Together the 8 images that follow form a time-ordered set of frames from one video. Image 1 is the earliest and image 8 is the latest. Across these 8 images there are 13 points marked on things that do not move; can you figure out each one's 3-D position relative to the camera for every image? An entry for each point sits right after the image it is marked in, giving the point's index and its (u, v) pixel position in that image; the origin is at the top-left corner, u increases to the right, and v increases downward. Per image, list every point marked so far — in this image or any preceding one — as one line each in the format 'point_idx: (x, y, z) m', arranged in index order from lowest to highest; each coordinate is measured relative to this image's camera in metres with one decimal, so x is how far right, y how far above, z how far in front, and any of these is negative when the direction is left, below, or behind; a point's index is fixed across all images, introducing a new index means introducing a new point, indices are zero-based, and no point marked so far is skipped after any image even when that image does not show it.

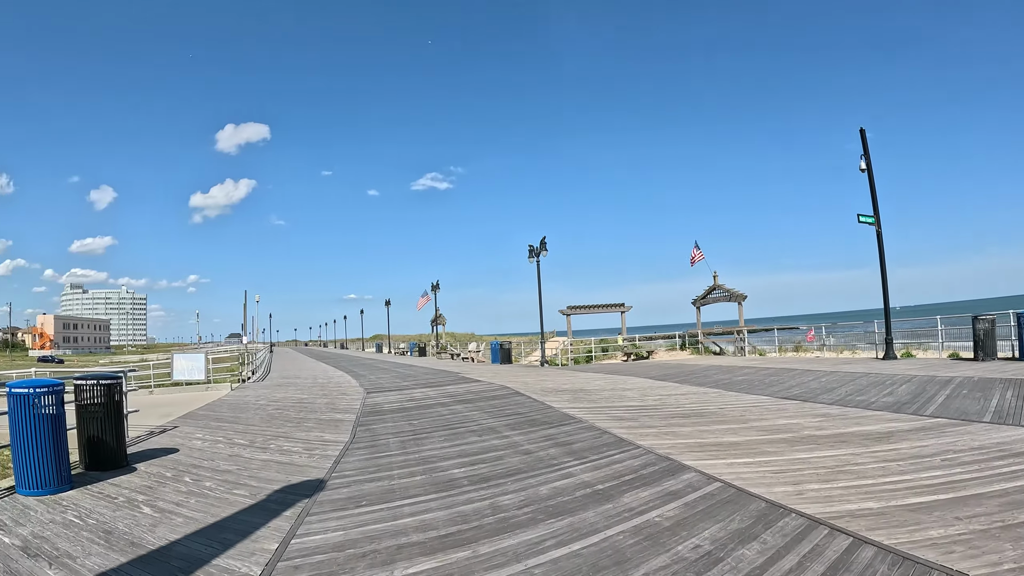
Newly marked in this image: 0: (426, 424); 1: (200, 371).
0: (-1.3, -2.5, +10.0) m
1: (-9.0, -2.6, +16.2) m
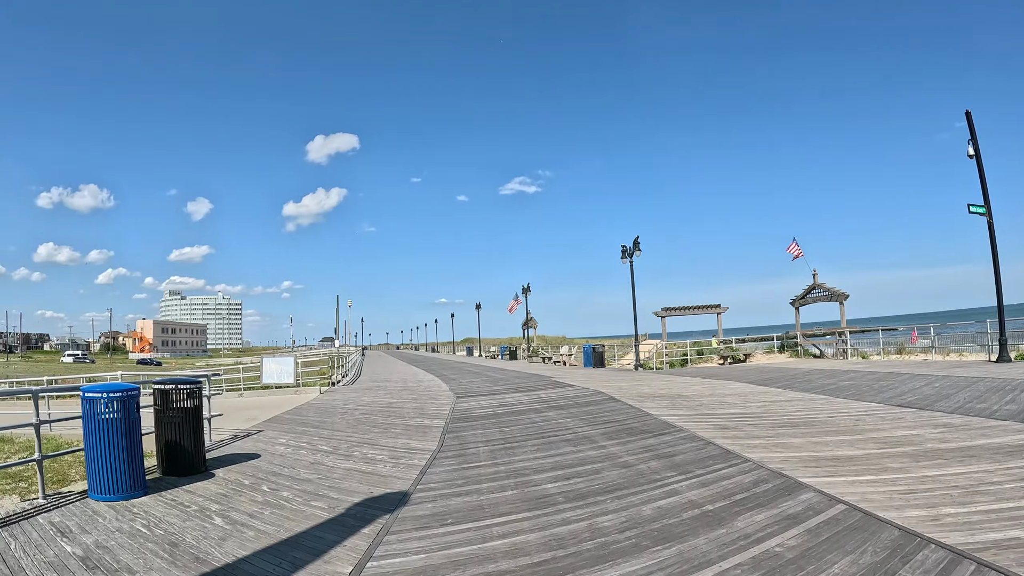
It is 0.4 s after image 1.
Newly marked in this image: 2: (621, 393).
0: (+0.2, -2.5, +9.3) m
1: (-6.5, -2.7, +16.6) m
2: (+3.7, -3.4, +17.5) m
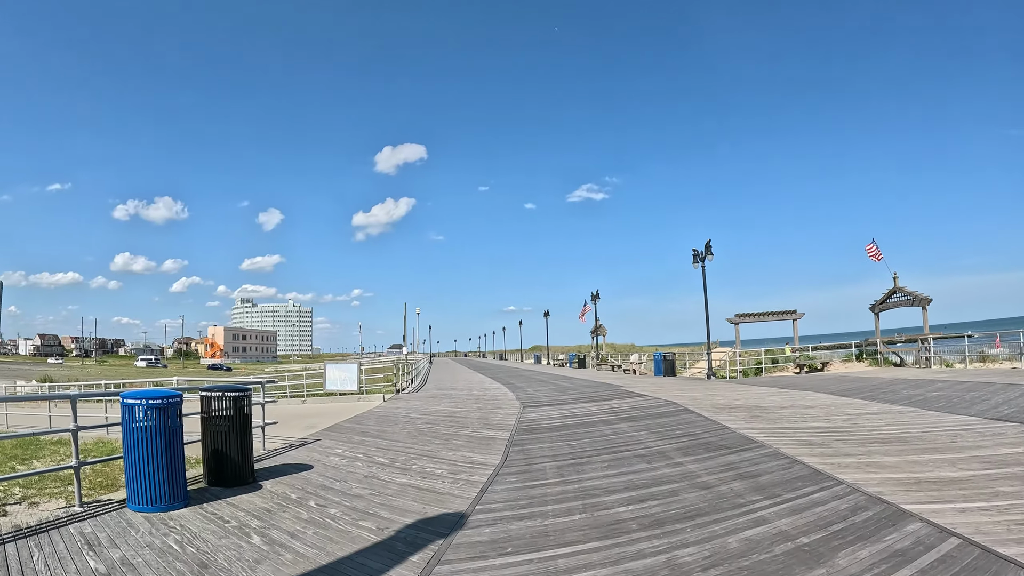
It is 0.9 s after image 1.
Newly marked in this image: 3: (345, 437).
0: (+1.1, -2.5, +8.6) m
1: (-4.8, -2.9, +16.5) m
2: (+5.5, -3.5, +16.4) m
3: (-3.0, -2.6, +9.8) m
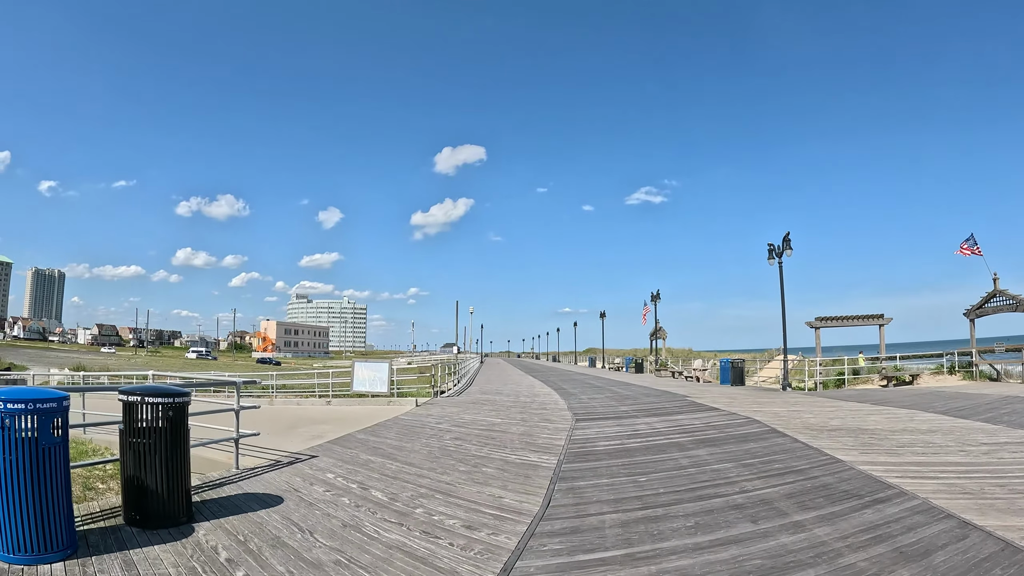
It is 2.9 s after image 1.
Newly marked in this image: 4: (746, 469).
0: (+1.6, -2.3, +6.3) m
1: (-3.5, -2.6, +14.7) m
2: (+6.7, -3.4, +13.6) m
3: (-2.4, -2.3, +7.9) m
4: (+3.3, -2.6, +7.7) m
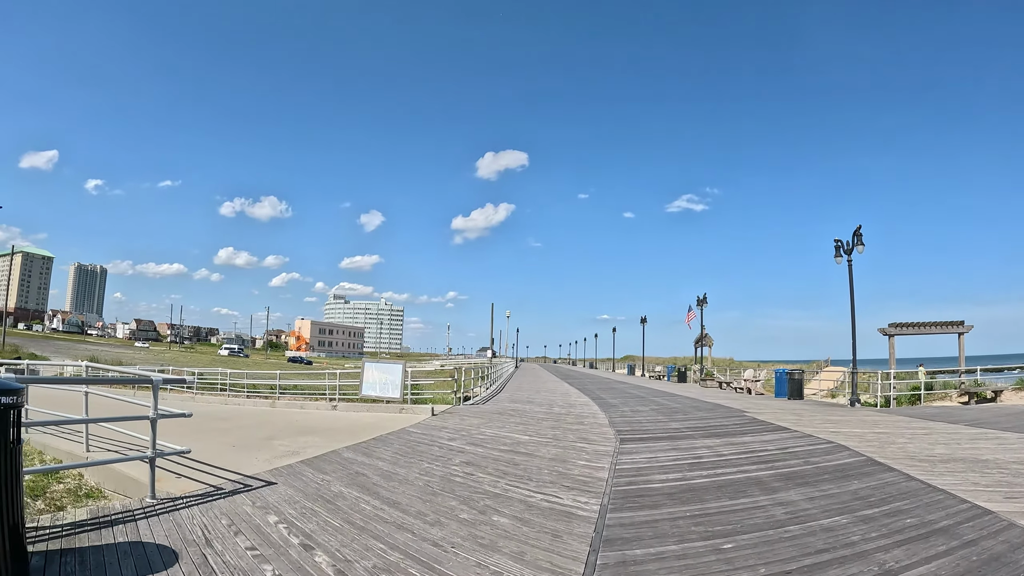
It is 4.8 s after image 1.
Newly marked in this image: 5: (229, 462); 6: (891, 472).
0: (+1.8, -2.0, +4.1) m
1: (-2.8, -2.4, +12.9) m
2: (+7.3, -3.3, +11.0) m
3: (-2.1, -2.1, +6.0) m
4: (+3.5, -2.4, +5.4) m
5: (-3.6, -2.1, +6.9) m
6: (+6.0, -2.9, +8.7) m
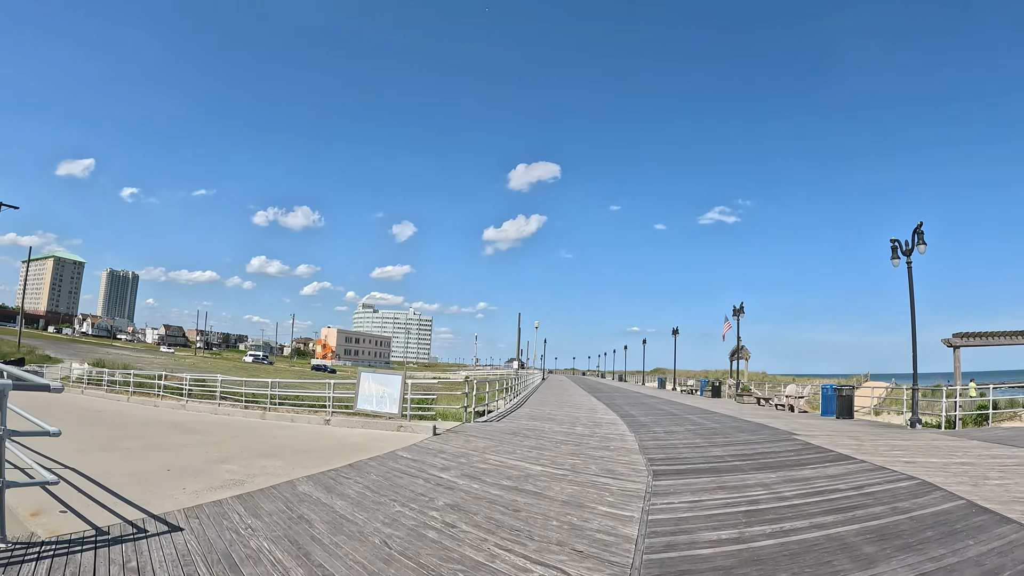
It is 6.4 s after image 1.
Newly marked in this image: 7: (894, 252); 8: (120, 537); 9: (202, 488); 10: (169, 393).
0: (+1.6, -1.9, +2.4) m
1: (-2.5, -2.4, +11.4) m
2: (+7.5, -3.3, +8.9) m
3: (-2.2, -2.0, +4.5) m
4: (+3.4, -2.3, +3.6) m
5: (-3.6, -2.0, +5.5) m
6: (+6.0, -2.9, +6.7) m
7: (+13.5, +1.2, +19.0) m
8: (-2.9, -1.8, +4.0) m
9: (-3.0, -1.9, +5.2) m
10: (-10.6, -3.4, +17.3) m
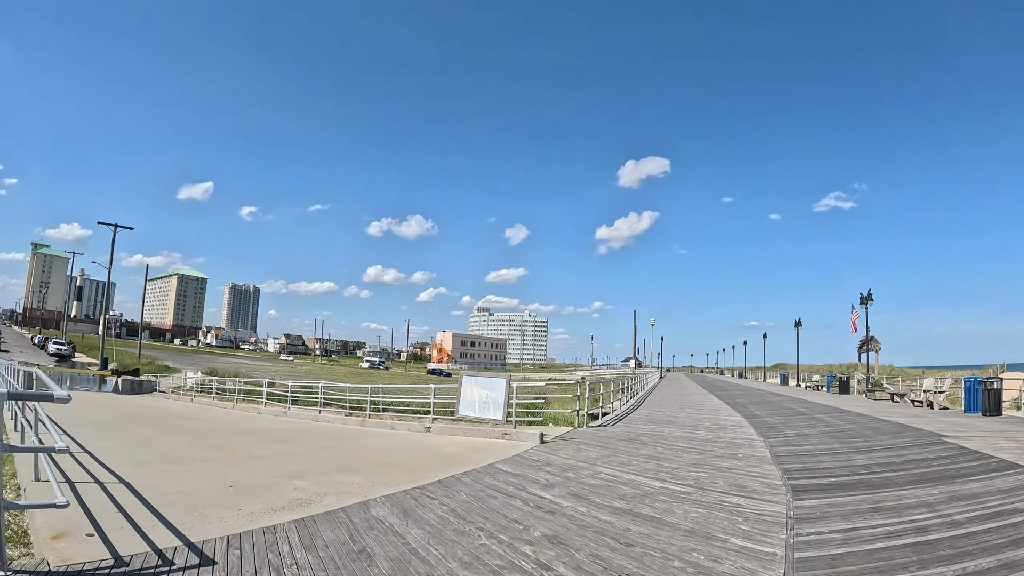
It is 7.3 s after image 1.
0: (+1.9, -1.7, +1.2) m
1: (-0.6, -2.3, +10.7) m
2: (+8.9, -2.8, +6.7) m
3: (-1.5, -1.9, +3.9) m
4: (+3.9, -2.0, +2.1) m
5: (-2.7, -2.0, +5.0) m
6: (+7.0, -2.5, +4.7) m
7: (+16.2, +2.0, +15.7) m
8: (-2.3, -1.9, +3.5) m
9: (-2.2, -1.9, +4.7) m
10: (-7.7, -3.7, +17.9) m
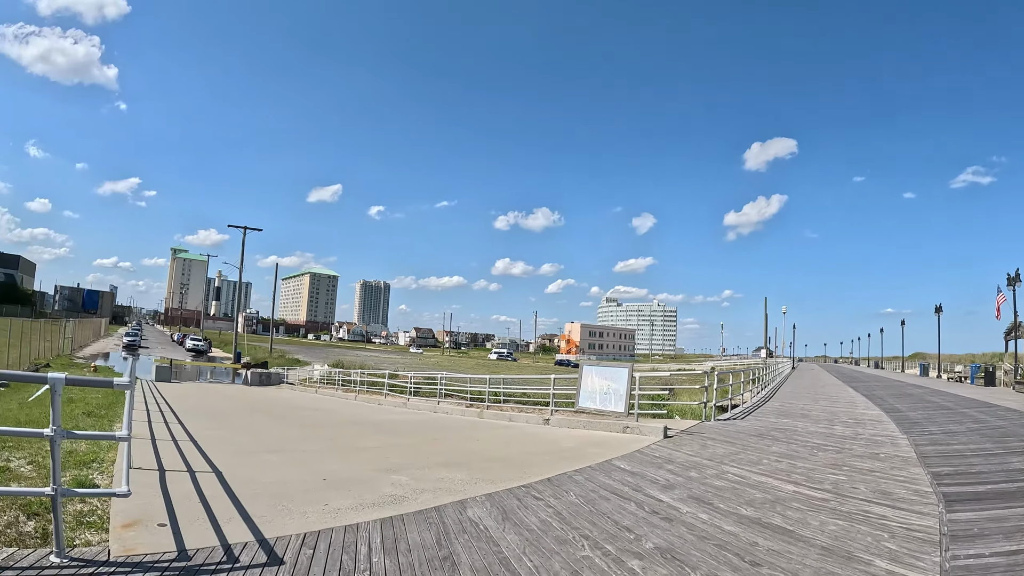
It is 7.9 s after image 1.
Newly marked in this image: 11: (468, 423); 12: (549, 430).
0: (+2.0, -1.6, +0.4) m
1: (+1.3, -2.1, +10.2) m
2: (+9.9, -2.4, +4.5) m
3: (-0.8, -1.9, +3.7) m
4: (+4.1, -1.8, +0.9) m
5: (-1.8, -2.0, +5.1) m
6: (+7.7, -2.1, +2.9) m
7: (+18.6, +2.8, +11.8) m
8: (-1.7, -1.8, +3.5) m
9: (-1.4, -1.8, +4.6) m
10: (-4.1, -3.5, +18.6) m
11: (-1.5, -2.9, +11.5) m
12: (+0.1, -2.6, +10.0) m
